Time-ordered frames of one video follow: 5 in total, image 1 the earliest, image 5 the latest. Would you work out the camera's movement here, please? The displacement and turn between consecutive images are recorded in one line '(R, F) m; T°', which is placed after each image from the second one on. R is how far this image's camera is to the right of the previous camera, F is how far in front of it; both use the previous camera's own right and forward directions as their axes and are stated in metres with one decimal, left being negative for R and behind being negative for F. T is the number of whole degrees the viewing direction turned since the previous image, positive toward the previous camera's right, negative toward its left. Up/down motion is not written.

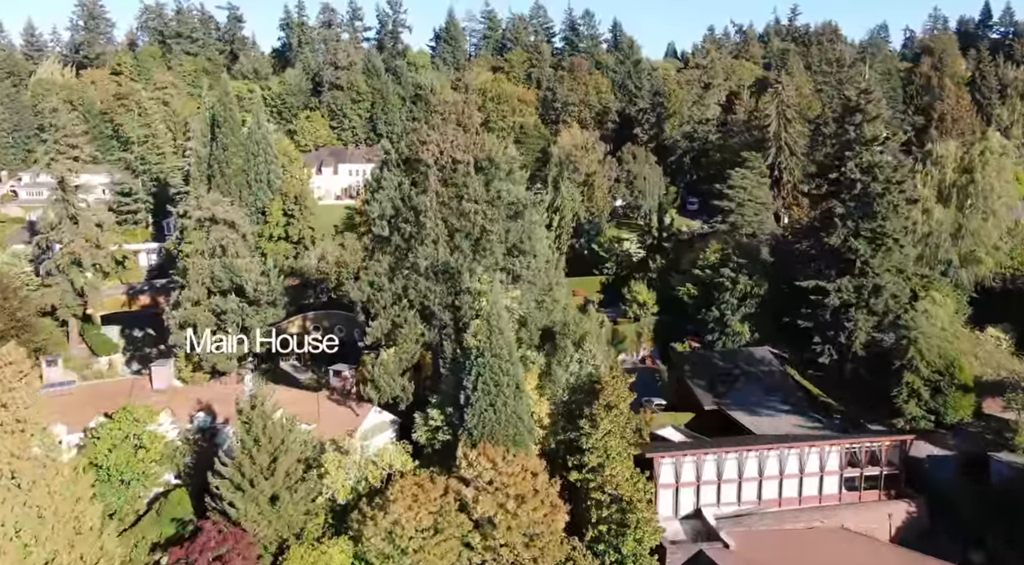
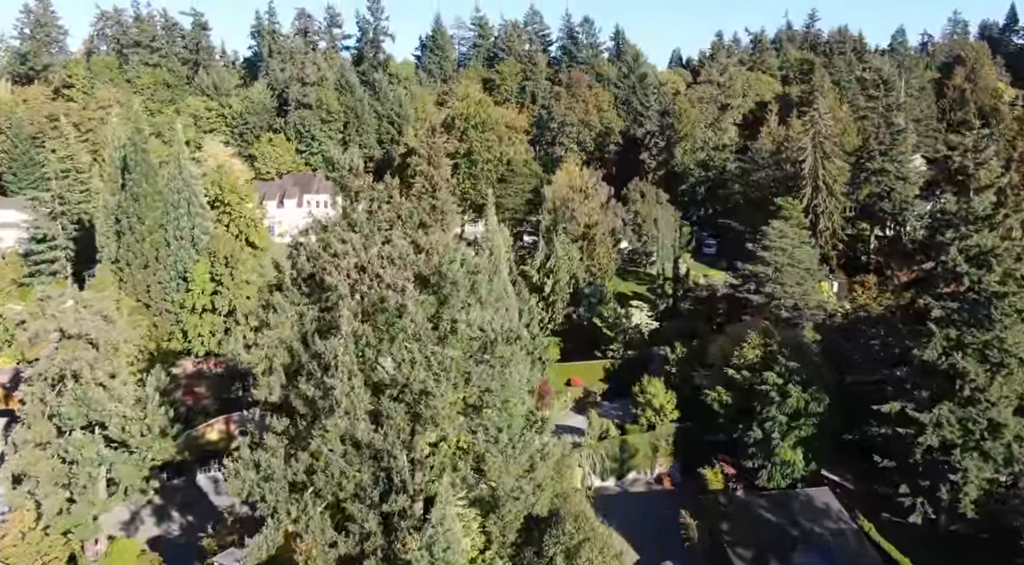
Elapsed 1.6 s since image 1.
(+0.9, +11.6) m; 0°
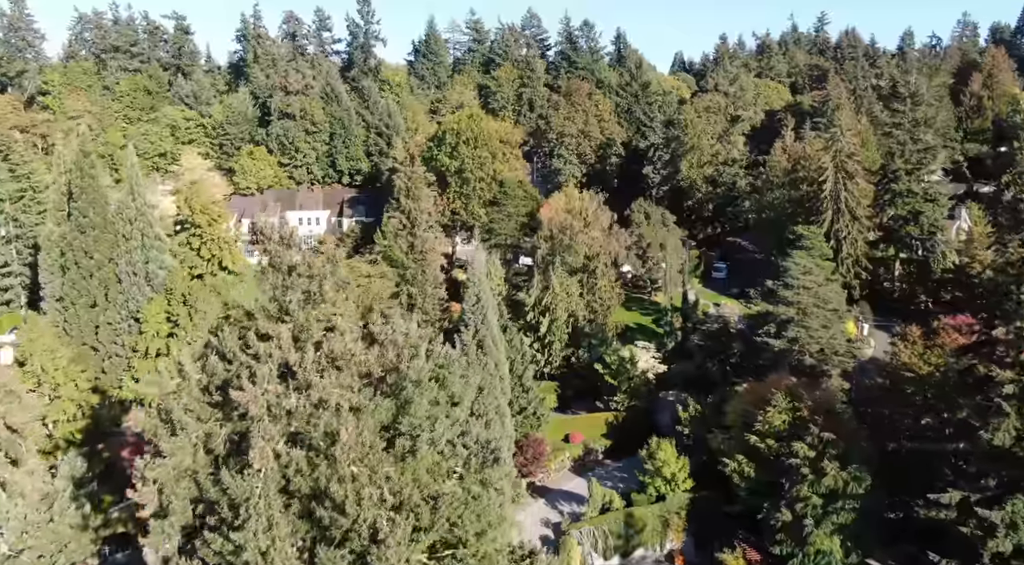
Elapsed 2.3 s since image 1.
(+0.4, +5.1) m; 0°
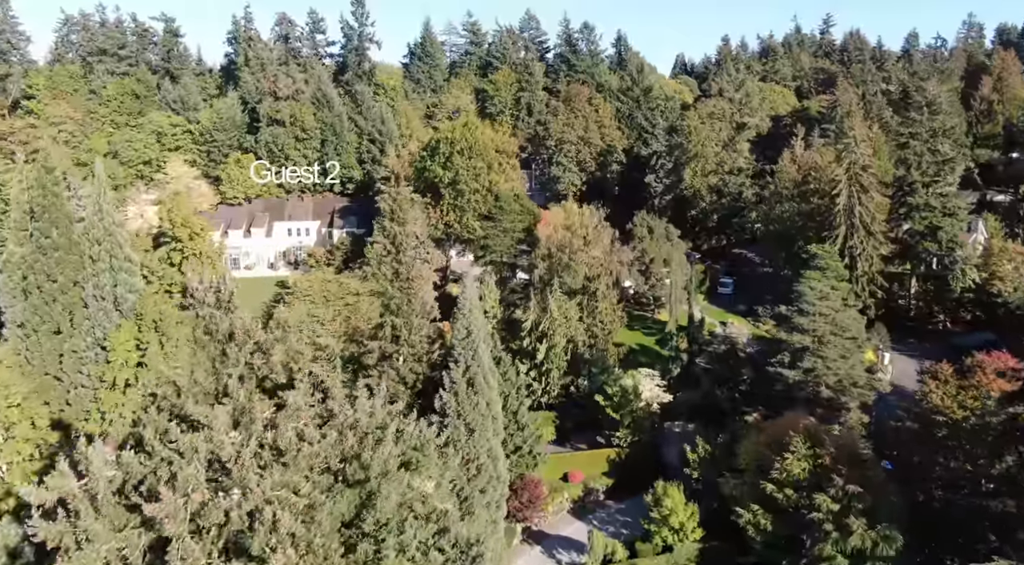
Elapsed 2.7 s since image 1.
(+0.2, +2.9) m; 0°
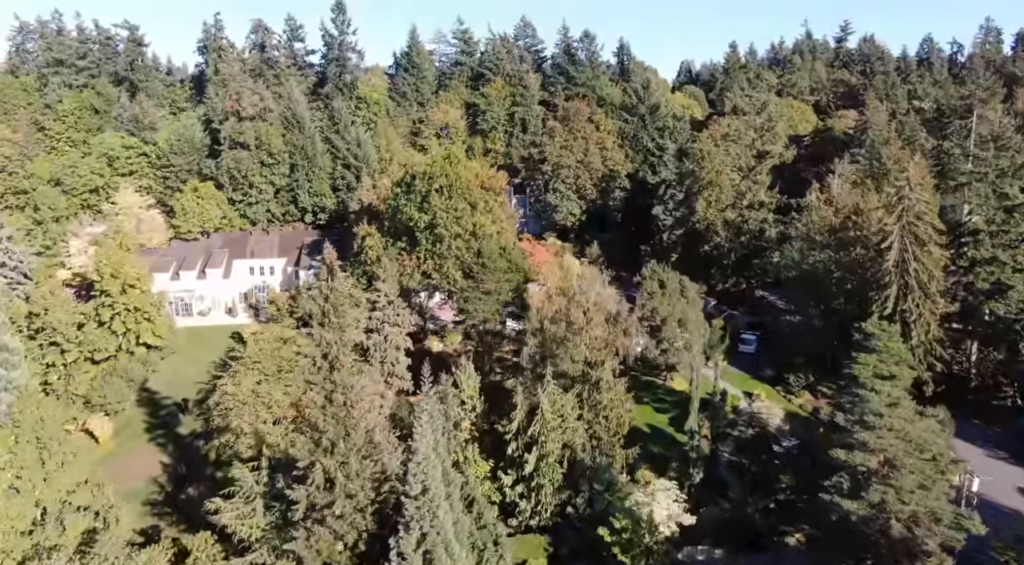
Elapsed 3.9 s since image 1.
(+0.6, +8.7) m; 0°
